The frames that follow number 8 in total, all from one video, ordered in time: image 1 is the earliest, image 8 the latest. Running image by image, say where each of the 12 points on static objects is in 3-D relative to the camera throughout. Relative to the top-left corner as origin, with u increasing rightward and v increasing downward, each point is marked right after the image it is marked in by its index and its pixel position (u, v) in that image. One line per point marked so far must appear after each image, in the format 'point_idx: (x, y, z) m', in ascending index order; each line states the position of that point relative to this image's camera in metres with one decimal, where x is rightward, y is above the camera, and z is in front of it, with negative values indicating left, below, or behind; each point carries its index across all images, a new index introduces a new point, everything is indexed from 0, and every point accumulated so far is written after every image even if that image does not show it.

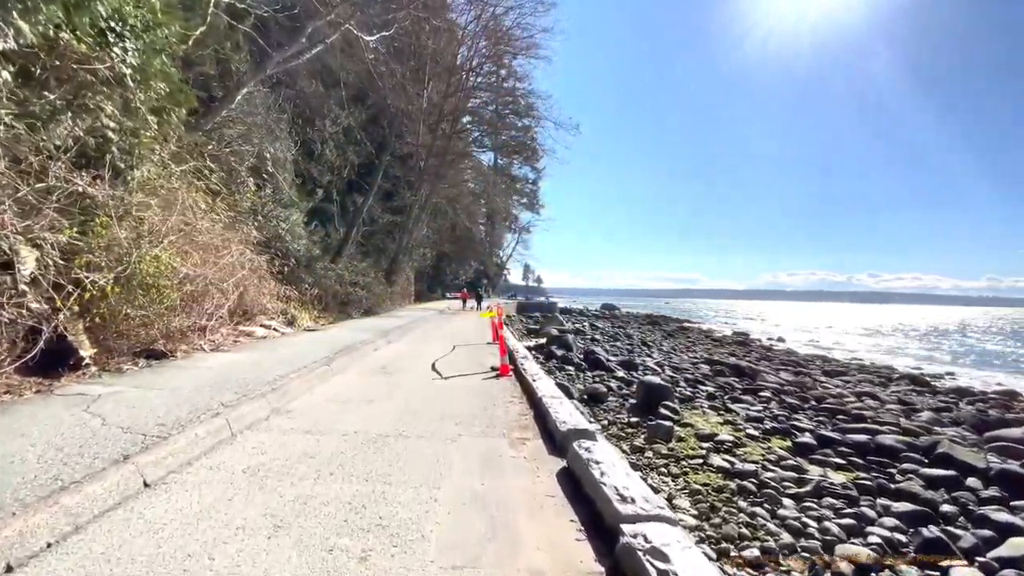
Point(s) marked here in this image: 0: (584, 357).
0: (+2.4, -2.4, +16.6) m
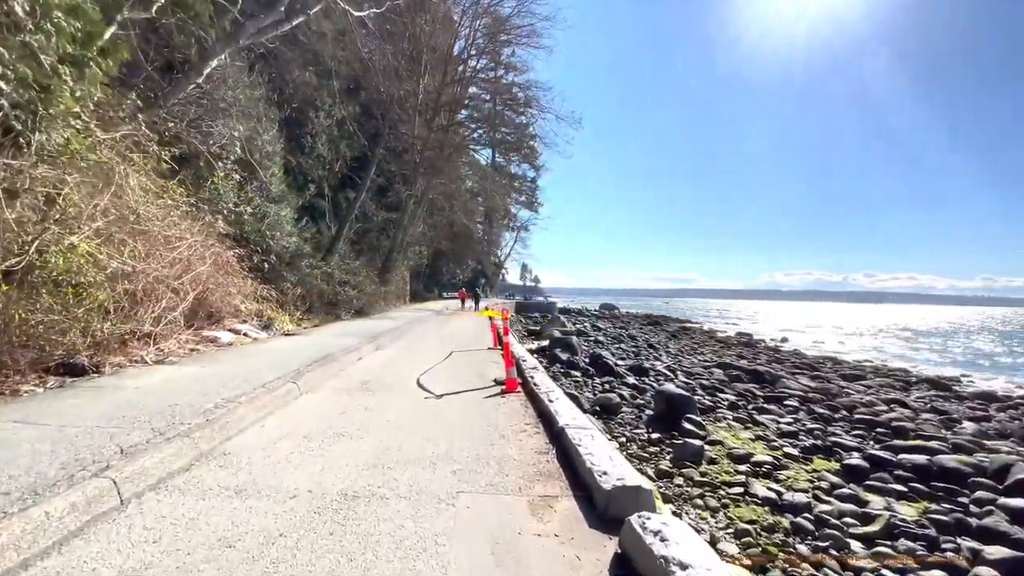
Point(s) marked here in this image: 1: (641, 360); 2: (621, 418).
0: (+2.4, -2.3, +15.5) m
1: (+4.4, -2.5, +17.3) m
2: (+2.1, -2.6, +9.8) m
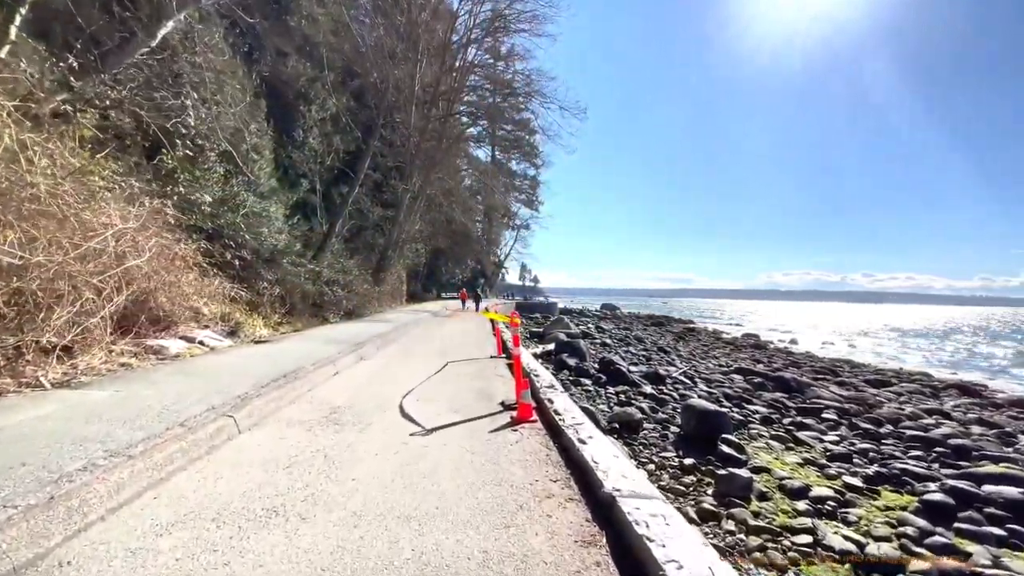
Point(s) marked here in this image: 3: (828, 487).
0: (+2.5, -2.3, +14.2) m
1: (+4.5, -2.5, +16.0) m
2: (+2.2, -2.5, +8.5) m
3: (+4.2, -2.6, +6.6) m
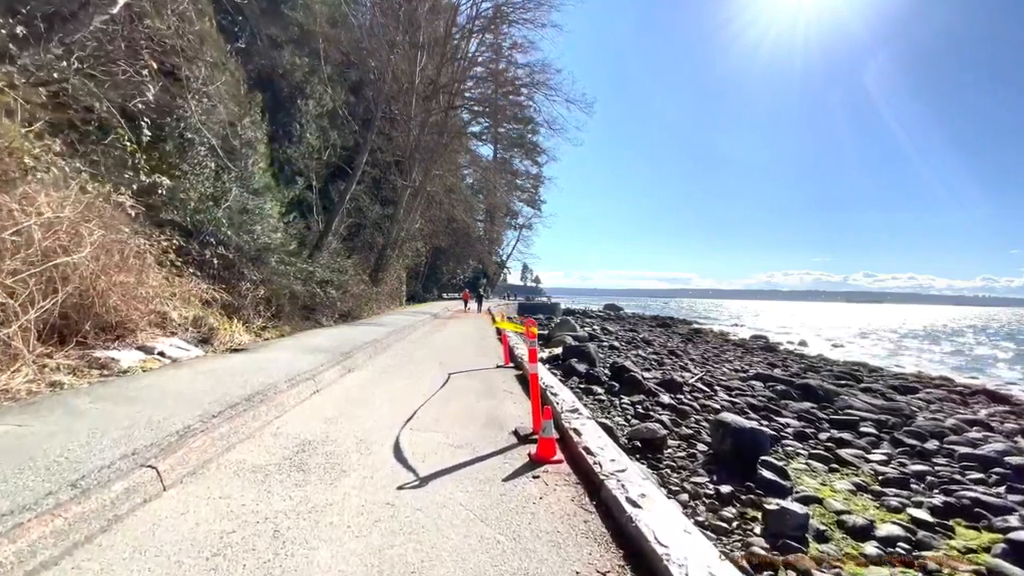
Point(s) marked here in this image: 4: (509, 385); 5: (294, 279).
0: (+2.7, -2.4, +13.3) m
1: (+4.7, -2.5, +15.0) m
2: (+2.4, -2.6, +7.5) m
3: (+4.3, -2.7, +5.6) m
4: (0.0, -1.4, +7.3) m
5: (-6.1, +0.3, +13.7) m
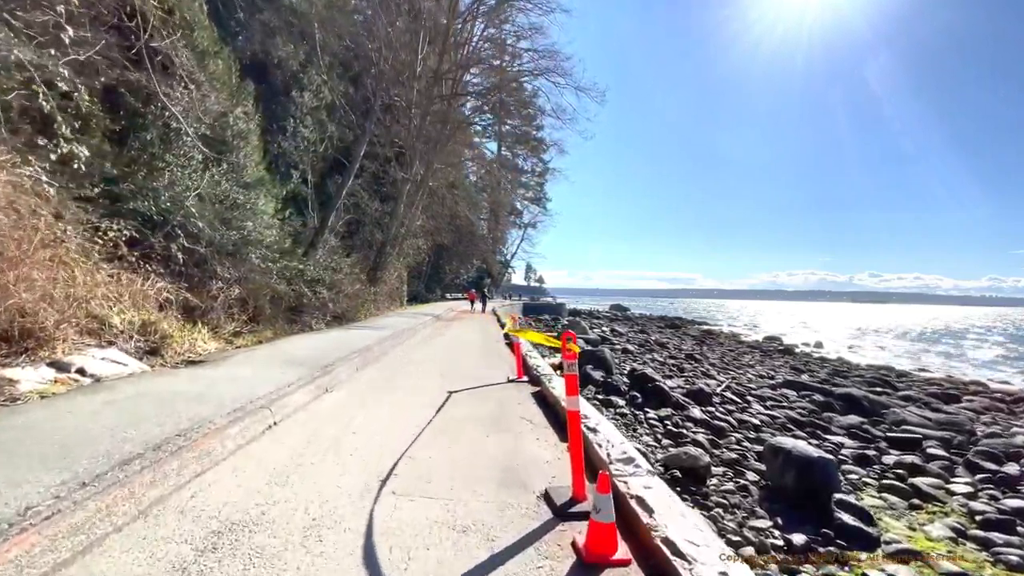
0: (+2.9, -2.3, +12.0) m
1: (+4.9, -2.5, +13.7) m
2: (+2.6, -2.6, +6.3) m
3: (+4.5, -2.7, +4.3) m
4: (+0.1, -1.4, +6.0) m
5: (-5.8, +0.3, +12.5) m
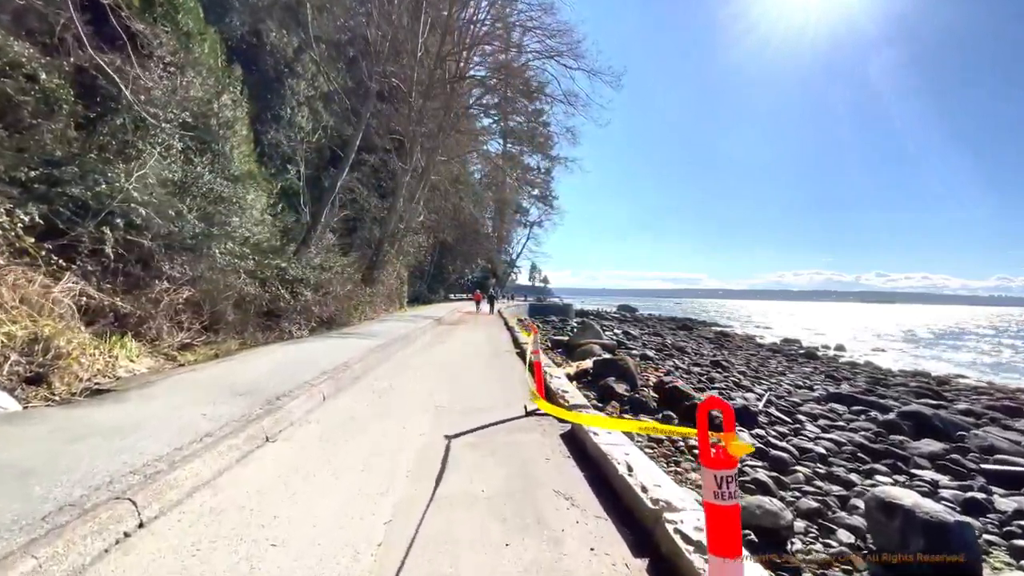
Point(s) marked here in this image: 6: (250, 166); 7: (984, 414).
0: (+3.2, -2.4, +10.3) m
1: (+5.2, -2.5, +12.1) m
2: (+2.8, -2.6, +4.6) m
3: (+4.7, -2.7, +2.7) m
4: (+0.3, -1.4, +4.4) m
5: (-5.6, +0.2, +10.9) m
6: (-9.8, +4.6, +18.4) m
7: (+12.3, -3.3, +13.0) m
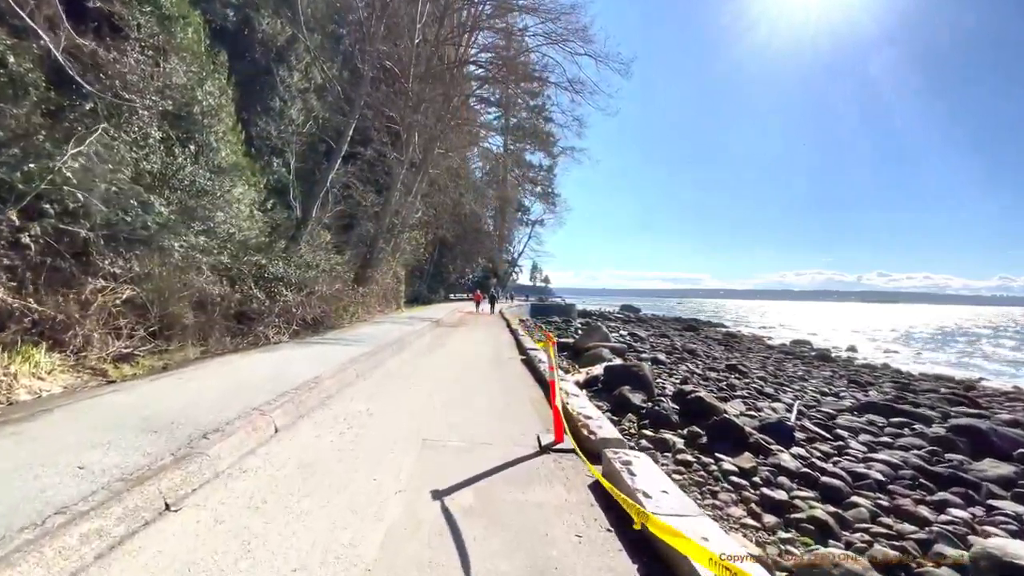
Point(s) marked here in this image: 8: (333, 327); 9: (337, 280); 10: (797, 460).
0: (+3.2, -2.3, +9.2) m
1: (+5.3, -2.5, +11.0) m
2: (+2.8, -2.6, +3.5) m
3: (+4.7, -2.7, +1.6) m
4: (+0.4, -1.4, +3.3) m
5: (-5.5, +0.2, +9.8) m
6: (-9.7, +4.6, +17.3) m
7: (+12.4, -3.3, +11.9) m
8: (-5.3, -1.2, +15.2) m
9: (-5.5, +0.3, +15.8) m
10: (+4.2, -2.5, +7.3) m
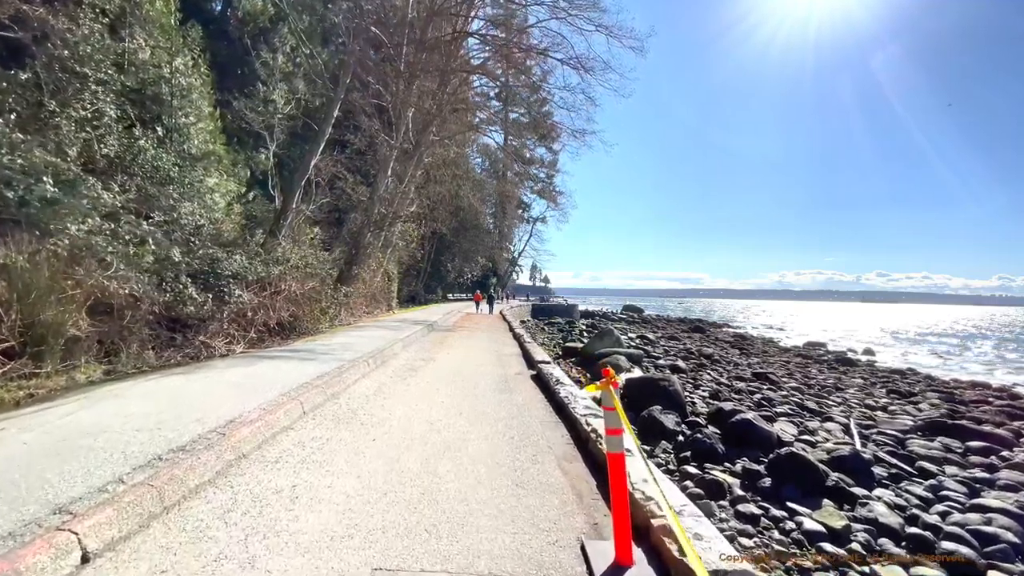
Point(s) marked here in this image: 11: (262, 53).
0: (+3.3, -2.3, +7.5) m
1: (+5.4, -2.5, +9.2) m
2: (+2.9, -2.5, +1.8) m
3: (+4.9, -2.6, -0.1) m
4: (+0.5, -1.4, +1.6) m
5: (-5.4, +0.3, +8.1) m
6: (-9.6, +4.6, +15.6) m
7: (+12.5, -3.2, +10.2) m
8: (-5.2, -1.1, +13.4) m
9: (-5.4, +0.4, +14.1) m
10: (+4.3, -2.5, +5.6) m
11: (-9.3, +8.7, +18.2) m
